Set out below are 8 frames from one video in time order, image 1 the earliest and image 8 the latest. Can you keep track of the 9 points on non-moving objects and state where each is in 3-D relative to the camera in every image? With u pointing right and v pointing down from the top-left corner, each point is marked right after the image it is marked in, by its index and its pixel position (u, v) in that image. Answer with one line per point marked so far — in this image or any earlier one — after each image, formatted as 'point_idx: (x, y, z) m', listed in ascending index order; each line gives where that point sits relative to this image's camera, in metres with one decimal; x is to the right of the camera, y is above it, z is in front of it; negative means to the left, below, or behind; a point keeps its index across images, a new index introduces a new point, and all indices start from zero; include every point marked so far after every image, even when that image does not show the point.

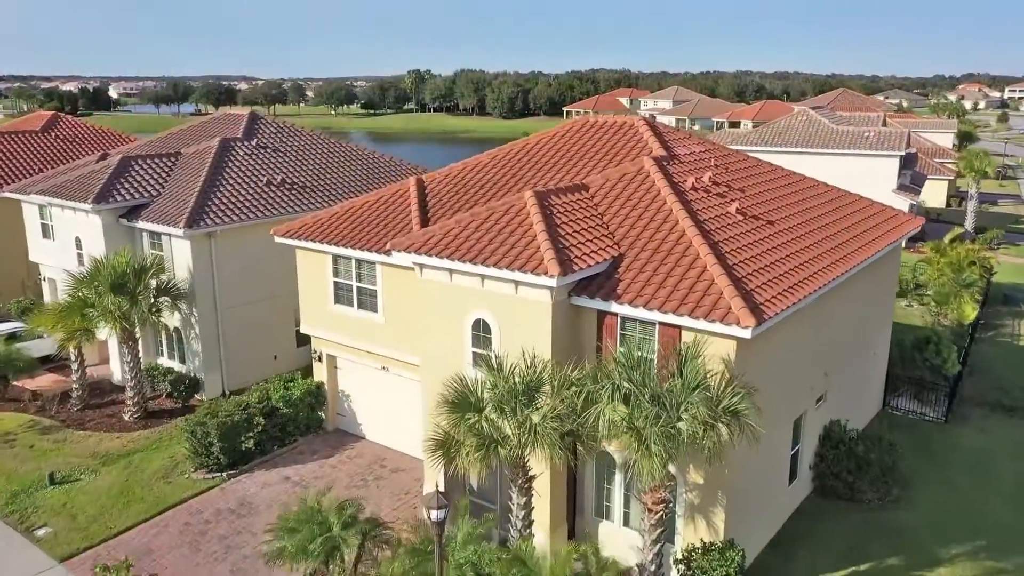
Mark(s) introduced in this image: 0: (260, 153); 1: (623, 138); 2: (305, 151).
0: (-5.6, +3.0, +18.4) m
1: (+1.7, +2.3, +13.1) m
2: (-4.9, +3.2, +19.4) m
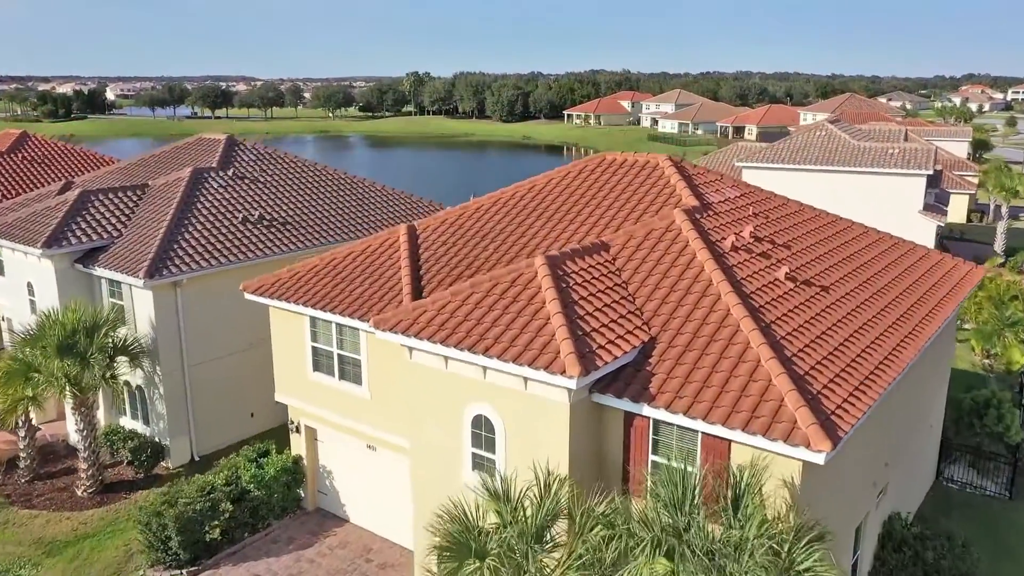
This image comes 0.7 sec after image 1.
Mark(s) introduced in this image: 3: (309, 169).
0: (-5.5, +2.1, +16.6) m
1: (+1.8, +1.4, +11.3) m
2: (-4.8, +2.3, +17.6) m
3: (-4.5, +2.6, +18.6) m
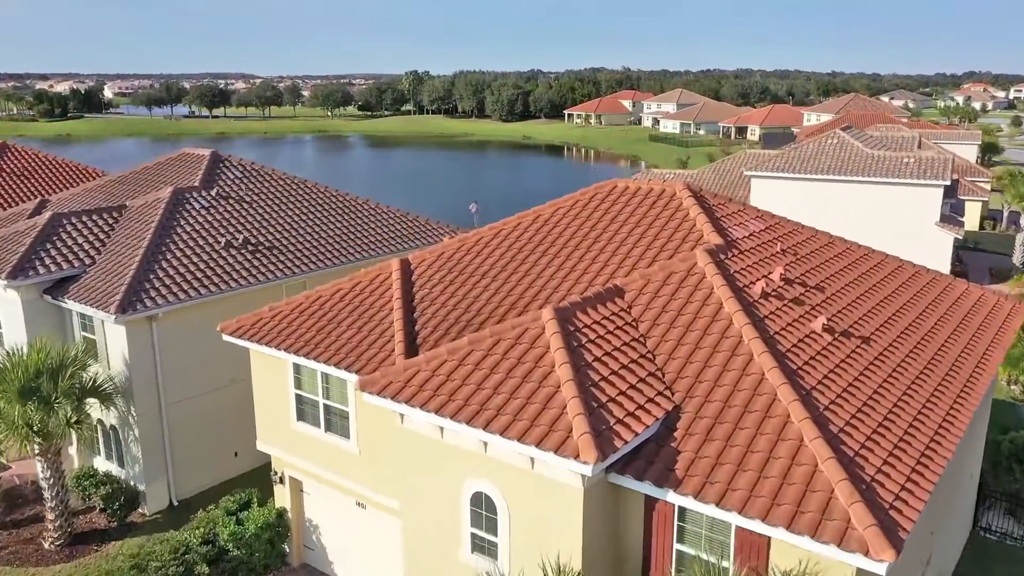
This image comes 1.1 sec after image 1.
0: (-5.5, +1.5, +15.6) m
1: (+1.9, +0.9, +10.3) m
2: (-4.8, +1.8, +16.6) m
3: (-4.5, +2.1, +17.5) m
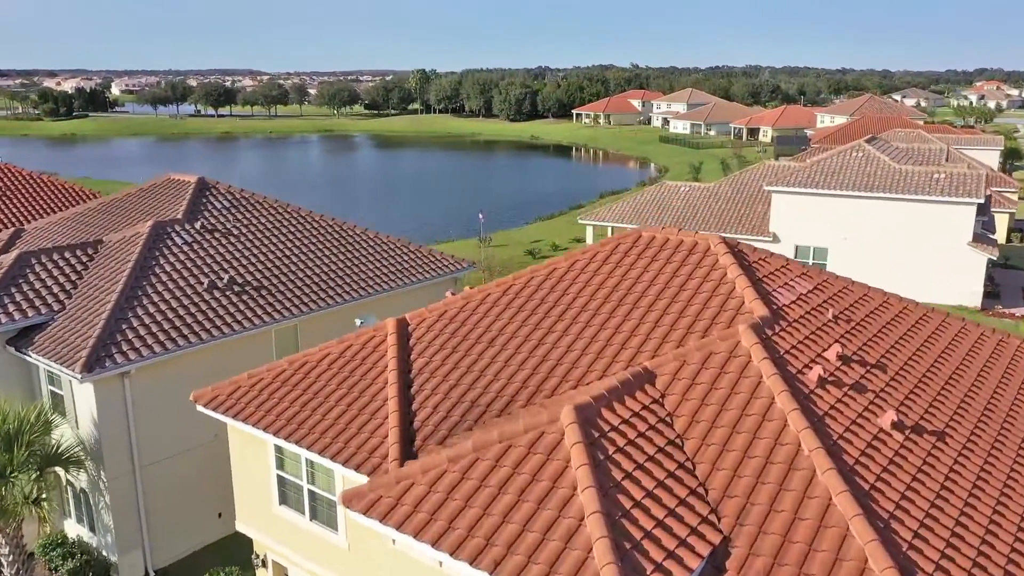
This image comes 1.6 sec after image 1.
0: (-5.3, +0.8, +14.4) m
1: (+2.0, +0.1, +9.0) m
2: (-4.6, +1.1, +15.3) m
3: (-4.3, +1.4, +16.3) m
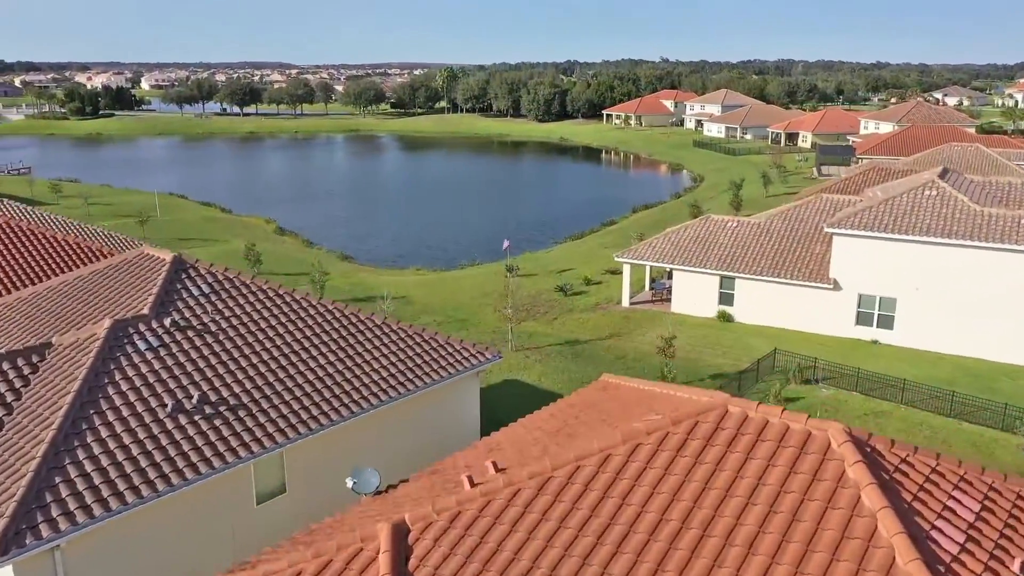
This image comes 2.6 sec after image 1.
0: (-4.9, -0.8, +11.9) m
1: (+2.3, -1.6, +6.3) m
2: (-4.1, -0.5, +12.8) m
3: (-3.8, -0.2, +13.8) m
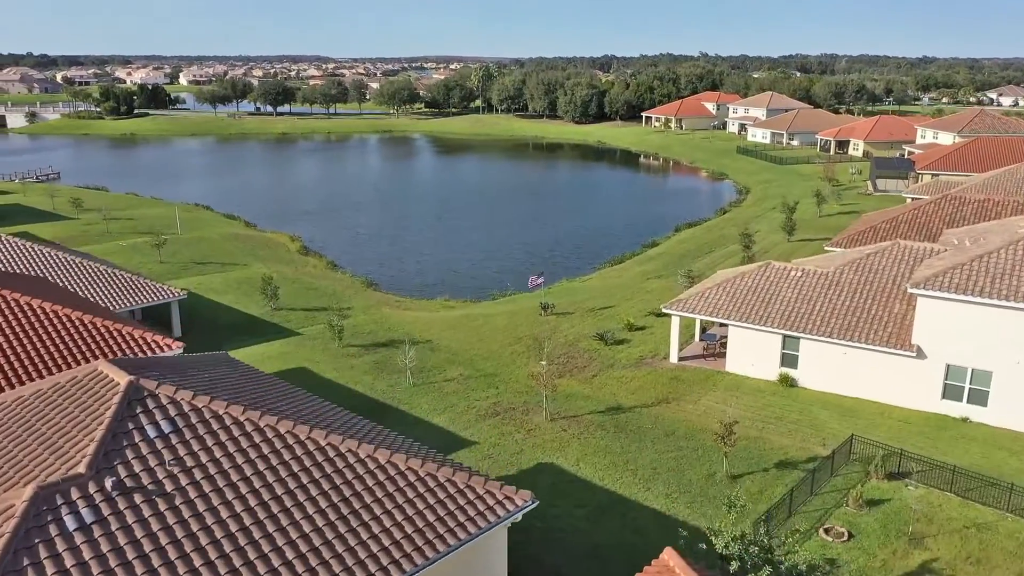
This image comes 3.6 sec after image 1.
0: (-4.4, -2.5, +9.2) m
1: (+2.5, -3.5, +3.4) m
2: (-3.6, -2.3, +10.2) m
3: (-3.3, -1.9, +11.1) m
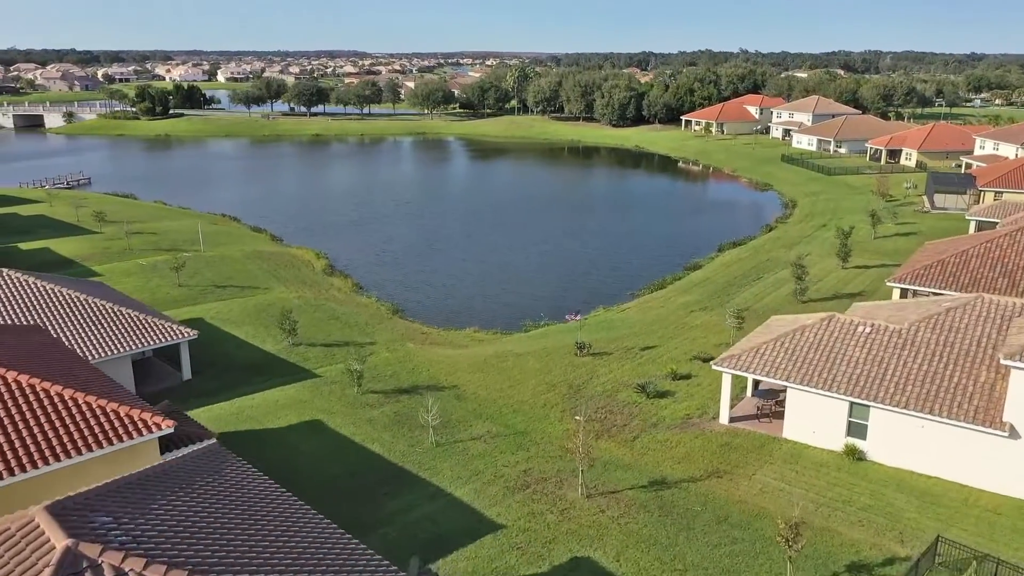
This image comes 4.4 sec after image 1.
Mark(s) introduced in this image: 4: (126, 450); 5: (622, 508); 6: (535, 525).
0: (-4.2, -4.0, +7.1) m
1: (+2.5, -5.1, +0.9) m
2: (-3.3, -3.8, +7.9) m
3: (-2.9, -3.4, +8.8) m
4: (-7.4, -3.1, +15.9) m
5: (+2.7, -5.3, +19.8) m
6: (+0.6, -5.5, +19.1) m
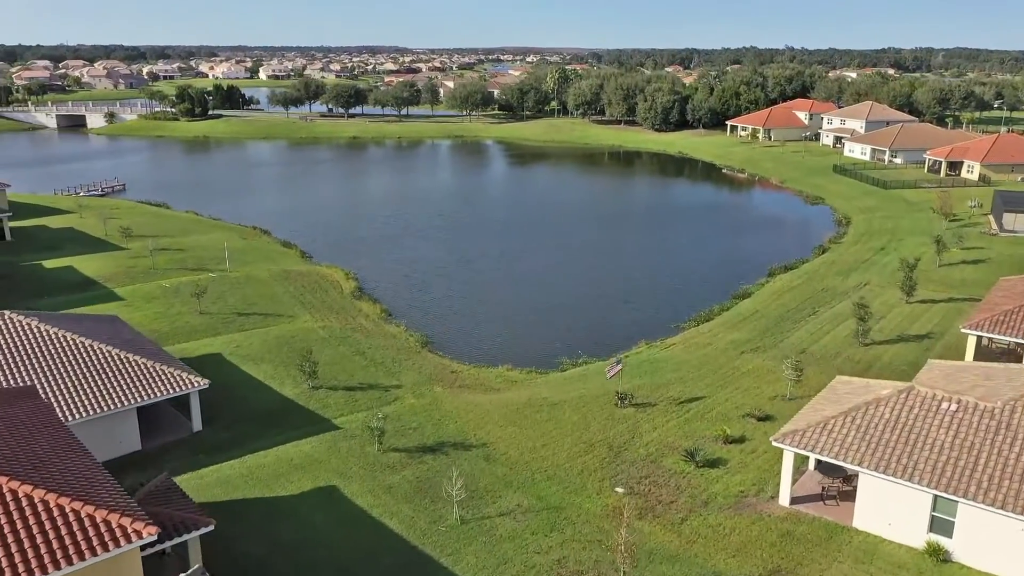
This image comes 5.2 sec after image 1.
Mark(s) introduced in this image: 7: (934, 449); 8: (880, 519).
0: (-4.1, -5.6, +4.9) m
1: (+2.3, -6.8, -1.5) m
2: (-3.2, -5.4, +5.7) m
3: (-2.7, -5.0, +6.6) m
4: (-6.9, -4.6, +13.9) m
5: (+3.3, -6.9, +17.4) m
6: (+1.2, -7.1, +16.7) m
7: (+9.8, -3.7, +19.2) m
8: (+8.8, -5.5, +19.7) m
